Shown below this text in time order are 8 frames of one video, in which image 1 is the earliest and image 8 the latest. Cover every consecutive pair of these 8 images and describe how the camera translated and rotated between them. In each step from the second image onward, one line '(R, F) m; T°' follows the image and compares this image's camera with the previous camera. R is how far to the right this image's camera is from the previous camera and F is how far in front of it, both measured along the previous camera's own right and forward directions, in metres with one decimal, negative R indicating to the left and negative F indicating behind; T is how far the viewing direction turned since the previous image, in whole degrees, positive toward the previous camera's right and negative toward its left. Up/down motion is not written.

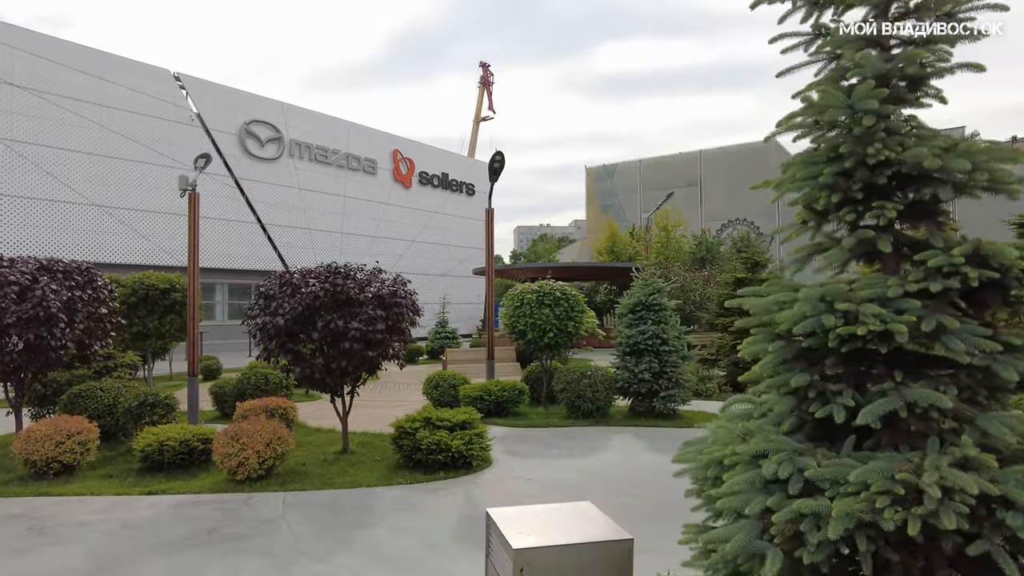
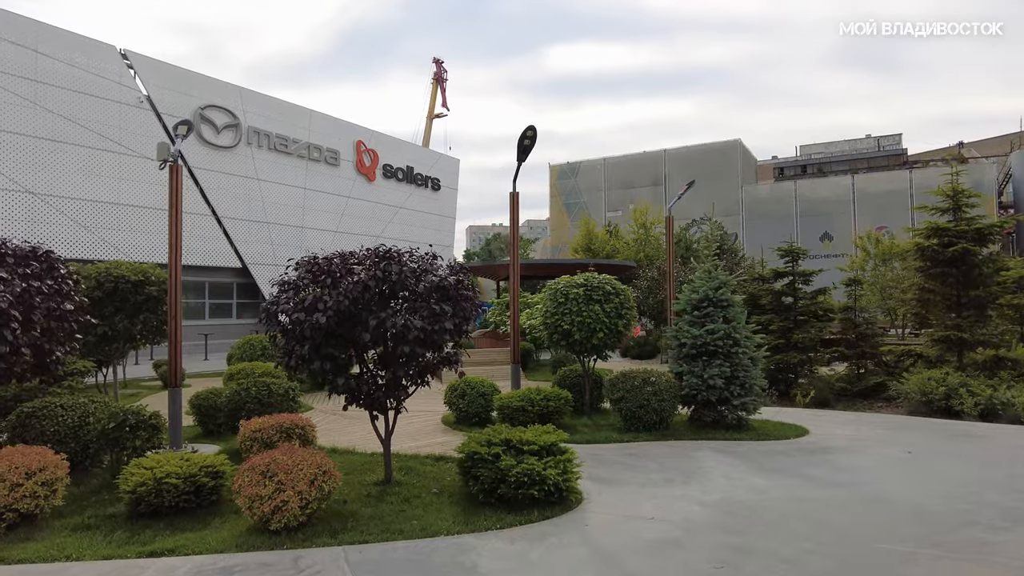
(-1.2, +1.3) m; +5°
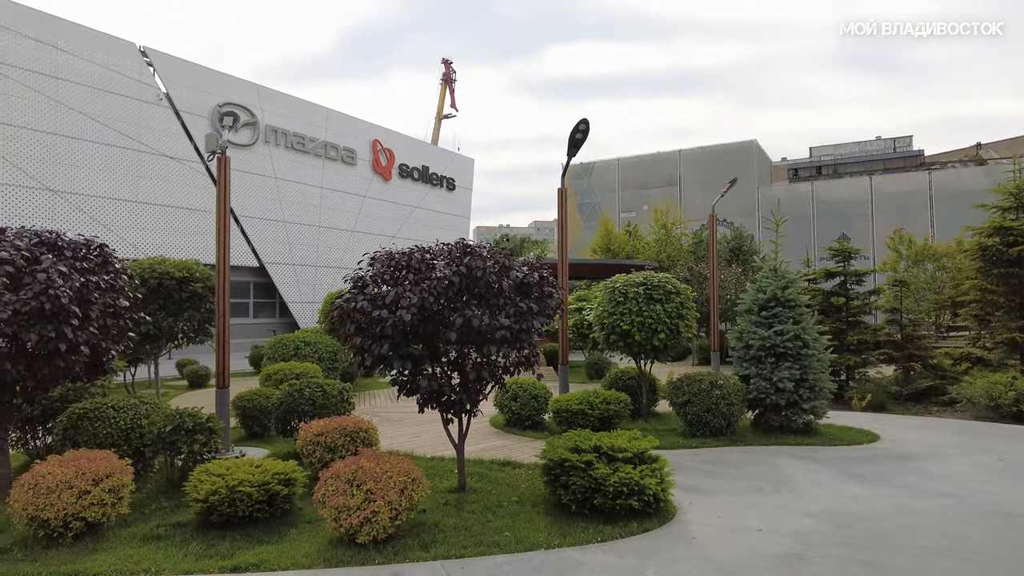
(-0.6, +0.3) m; 0°
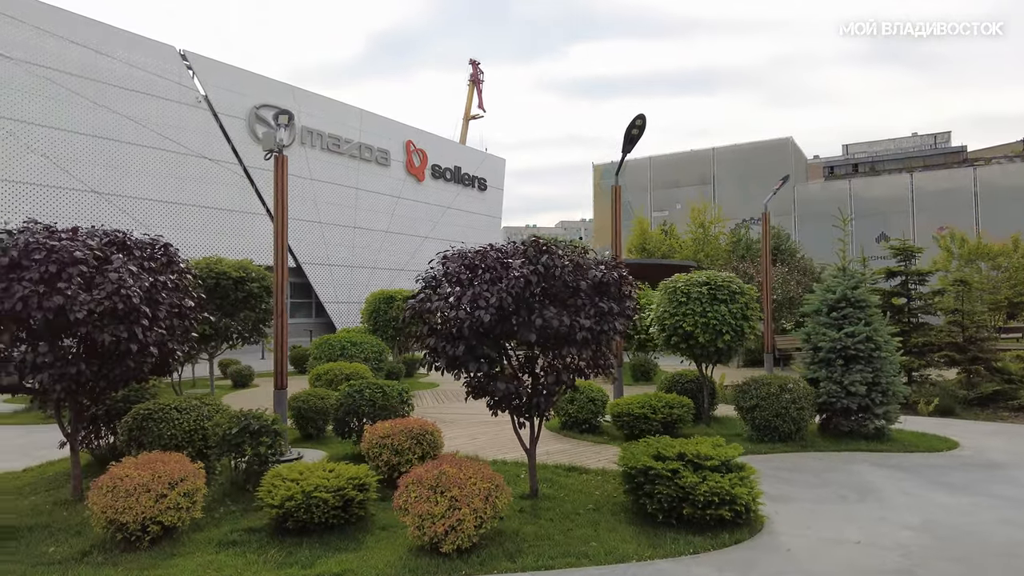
(-0.4, +0.2) m; -2°
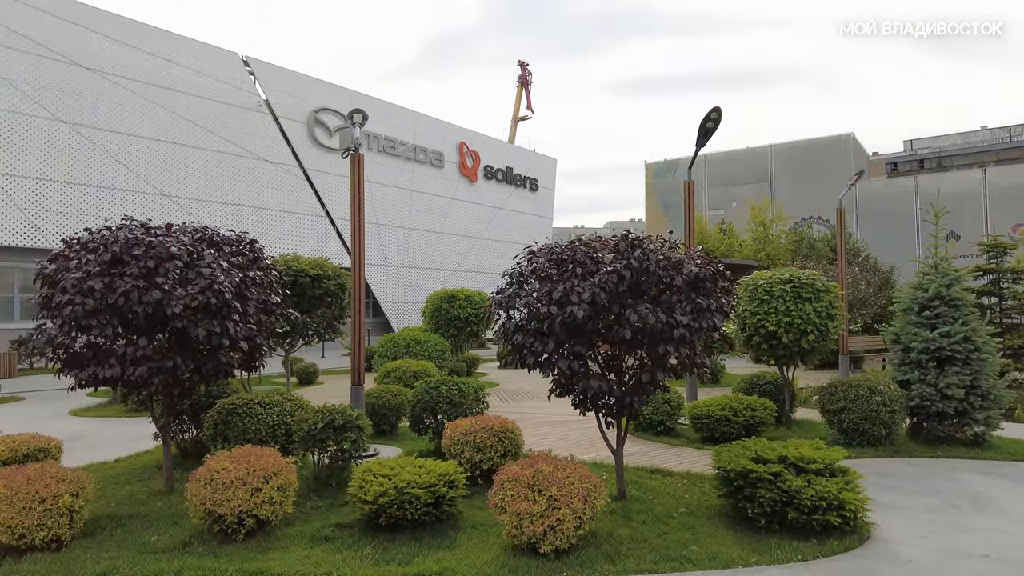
(-0.3, +0.1) m; -4°
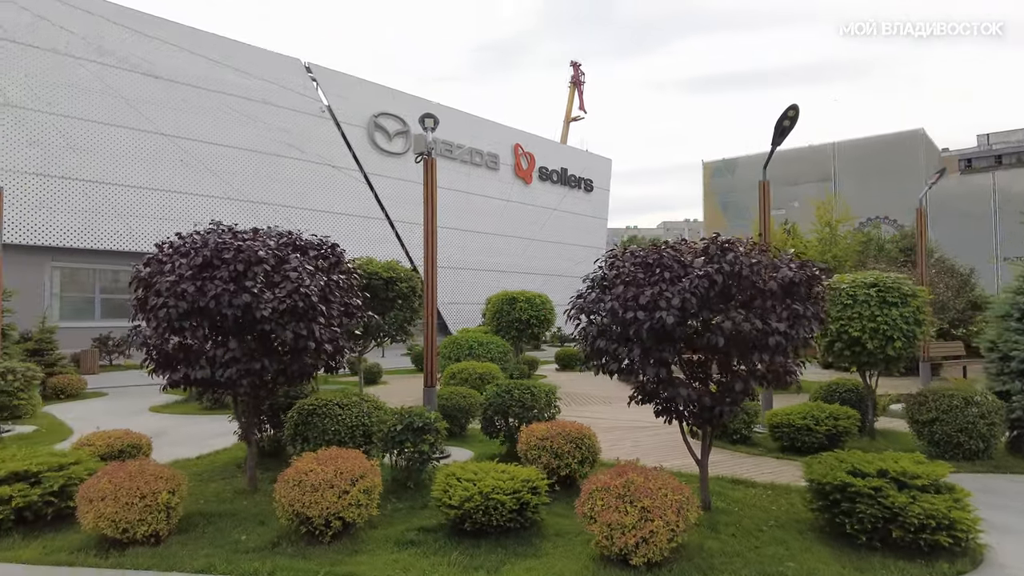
(-0.2, 0.0) m; -4°
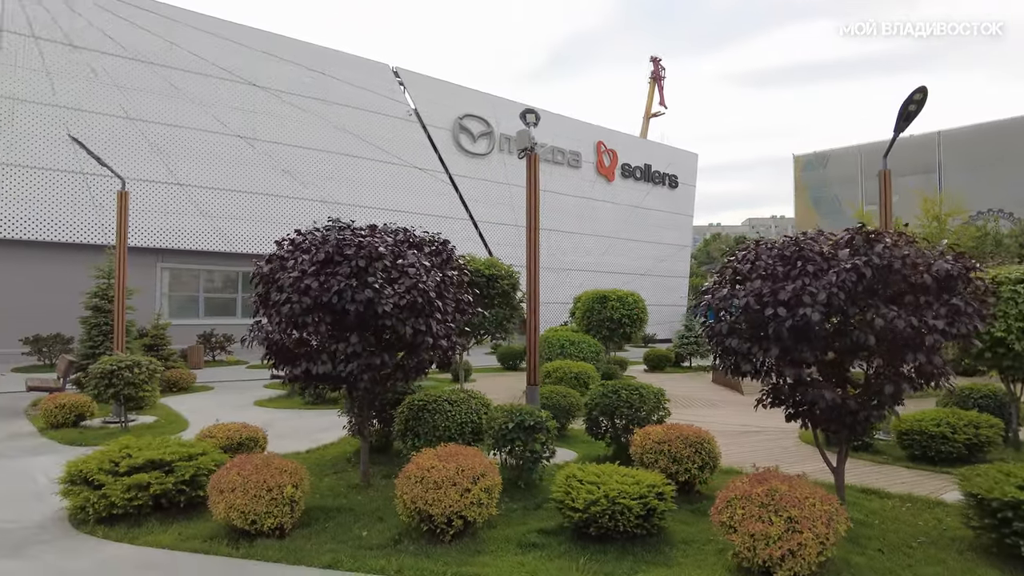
(-0.3, +0.1) m; -6°
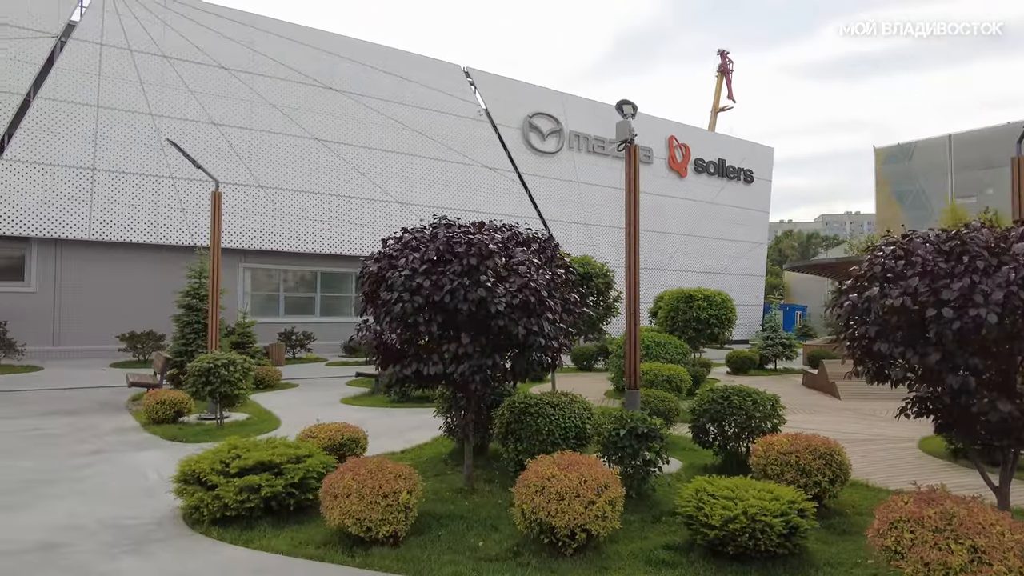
(-0.4, +0.2) m; -5°
